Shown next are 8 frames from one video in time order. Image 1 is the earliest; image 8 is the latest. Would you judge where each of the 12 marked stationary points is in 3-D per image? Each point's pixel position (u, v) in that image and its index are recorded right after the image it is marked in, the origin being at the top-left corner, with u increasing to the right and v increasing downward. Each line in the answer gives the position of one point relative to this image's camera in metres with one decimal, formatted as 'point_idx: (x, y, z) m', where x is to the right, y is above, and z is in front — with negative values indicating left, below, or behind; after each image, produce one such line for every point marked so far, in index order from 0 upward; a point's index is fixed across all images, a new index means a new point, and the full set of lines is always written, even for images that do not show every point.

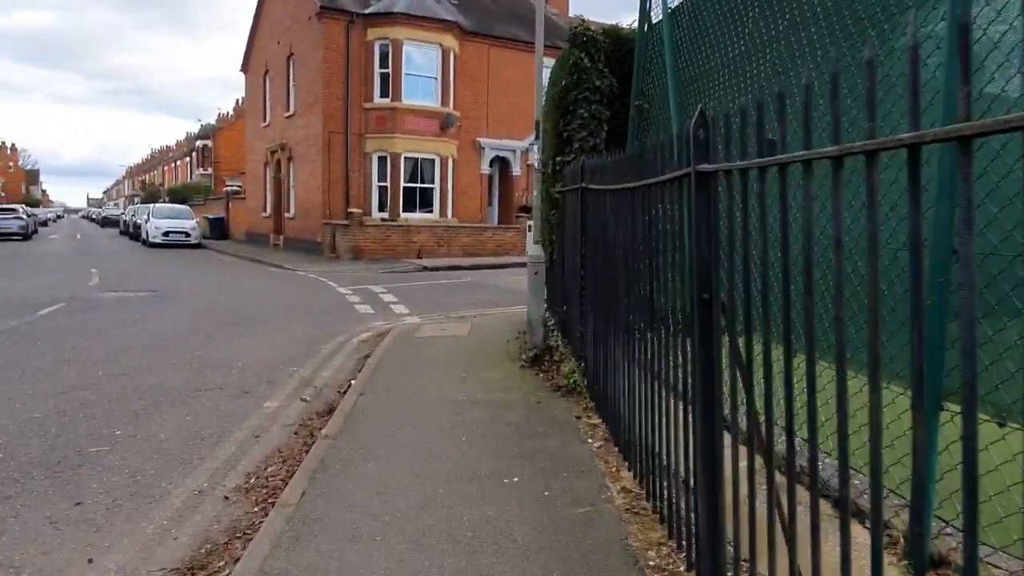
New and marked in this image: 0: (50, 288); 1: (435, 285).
0: (-9.9, 0.0, +15.8) m
1: (-1.8, +0.1, +17.5) m
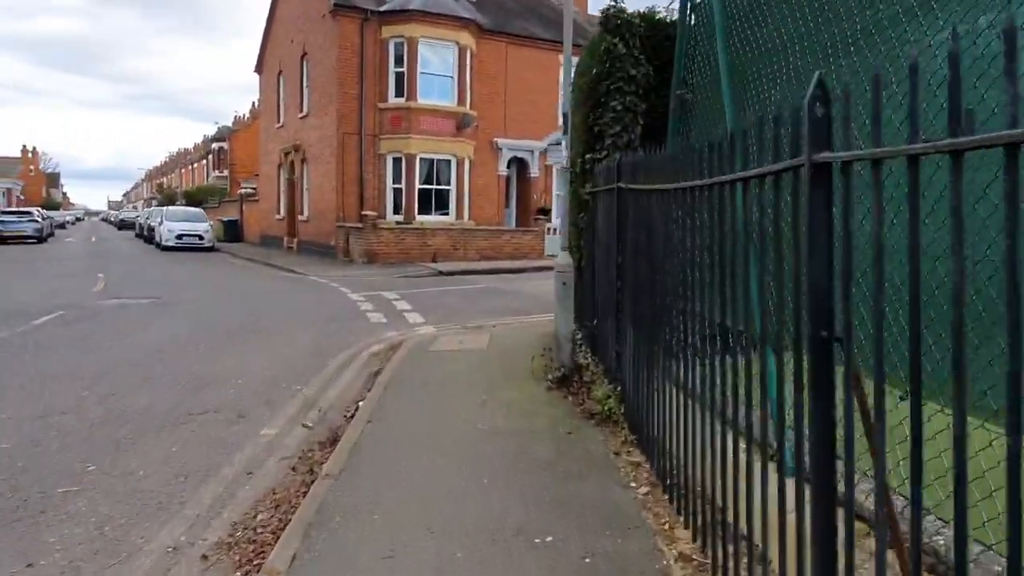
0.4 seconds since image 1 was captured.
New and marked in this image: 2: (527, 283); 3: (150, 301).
0: (-9.5, -0.1, +15.2) m
1: (-1.4, -0.1, +16.7) m
2: (+0.4, +0.1, +18.1) m
3: (-6.9, -0.2, +13.9) m
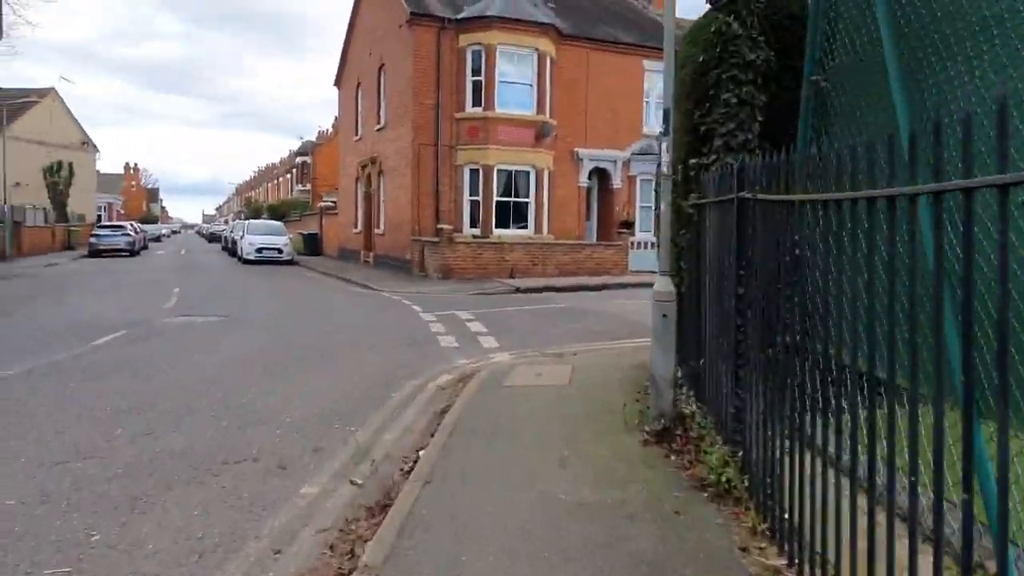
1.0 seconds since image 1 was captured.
0: (-7.9, -0.4, +14.9) m
1: (+0.4, -0.5, +15.5) m
2: (+2.2, -0.3, +16.8) m
3: (-5.4, -0.6, +13.4) m
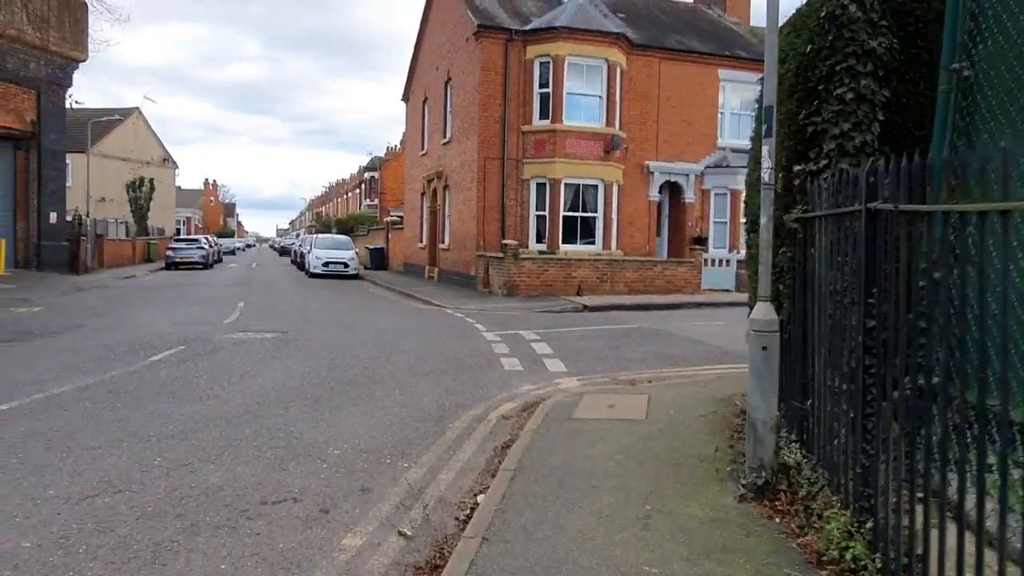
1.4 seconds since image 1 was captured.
0: (-6.6, -0.7, +14.8) m
1: (+1.7, -0.8, +14.7) m
2: (+3.7, -0.8, +15.8) m
3: (-4.2, -0.8, +13.1) m
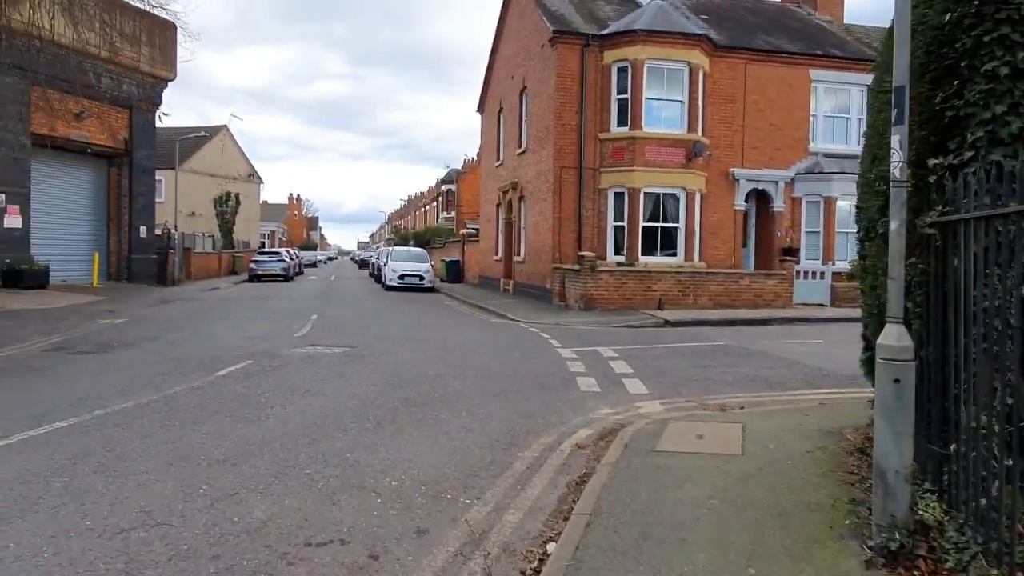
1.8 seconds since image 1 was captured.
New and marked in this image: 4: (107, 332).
0: (-5.1, -1.0, +14.7) m
1: (+3.2, -1.1, +13.7) m
2: (+5.2, -1.0, +14.6) m
3: (-2.9, -1.1, +12.7) m
4: (-8.6, -0.9, +15.6) m
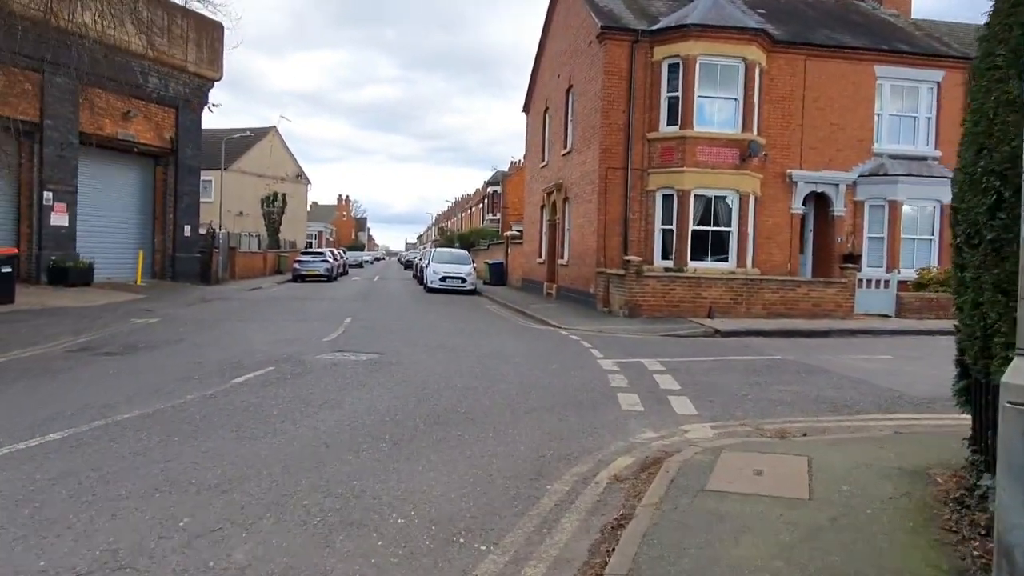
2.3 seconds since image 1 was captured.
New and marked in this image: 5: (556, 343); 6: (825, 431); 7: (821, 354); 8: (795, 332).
0: (-4.3, -1.0, +14.2) m
1: (+3.8, -1.3, +12.7) m
2: (+5.9, -1.2, +13.4) m
3: (-2.3, -1.1, +12.1) m
4: (-7.8, -0.9, +15.3) m
5: (+0.9, -1.1, +15.2) m
6: (+3.4, -1.6, +8.1) m
7: (+5.8, -1.2, +13.8) m
8: (+6.9, -1.1, +18.0) m
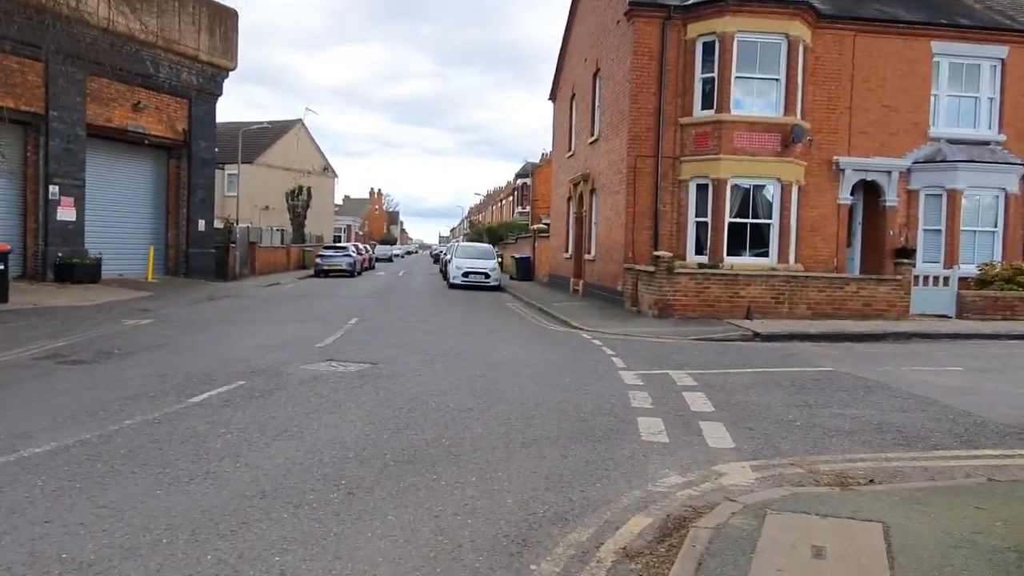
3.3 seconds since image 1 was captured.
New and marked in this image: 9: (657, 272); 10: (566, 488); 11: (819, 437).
0: (-4.1, -1.0, +12.8) m
1: (+3.9, -1.3, +11.0) m
2: (+6.1, -1.2, +11.6) m
3: (-2.2, -1.2, +10.6) m
4: (-7.5, -0.9, +14.1) m
5: (+1.2, -1.1, +13.6) m
6: (+3.4, -1.6, +6.4) m
7: (+6.0, -1.2, +12.0) m
8: (+7.3, -1.0, +16.1) m
9: (+3.7, +0.4, +18.6) m
10: (+0.4, -1.6, +5.9) m
11: (+3.2, -1.5, +7.7) m
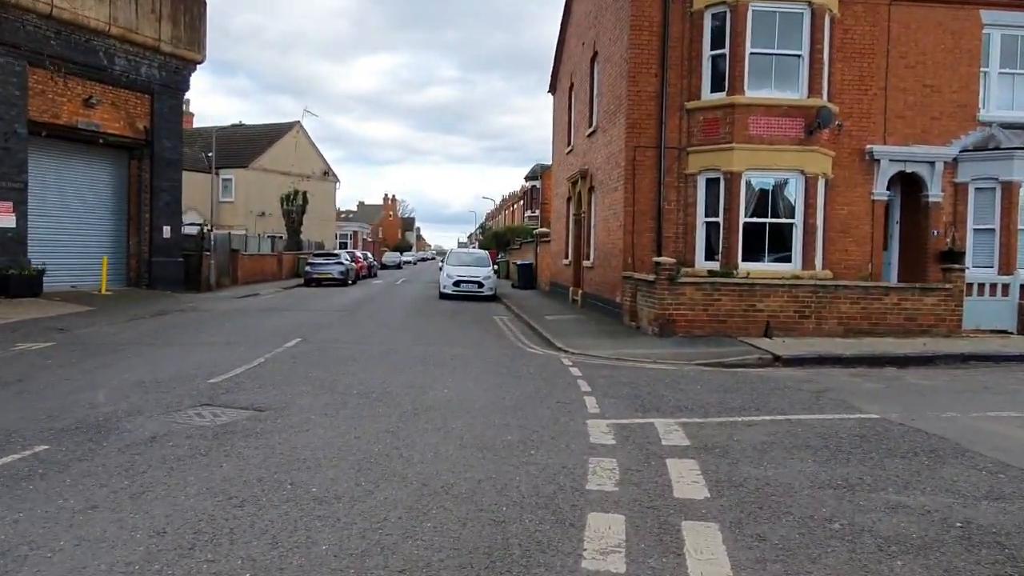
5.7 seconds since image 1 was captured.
0: (-4.9, -1.3, +10.1) m
1: (+3.2, -1.5, +8.0) m
2: (+5.3, -1.4, +8.6) m
3: (-3.0, -1.4, +7.9) m
4: (-8.2, -1.2, +11.5) m
5: (+0.5, -1.4, +10.8) m
6: (+2.4, -1.8, +3.5) m
7: (+5.2, -1.4, +9.0) m
8: (+6.7, -1.3, +13.1) m
9: (+3.1, +0.1, +15.7) m
10: (-0.5, -1.8, +3.1) m
11: (+2.4, -1.7, +4.7) m
